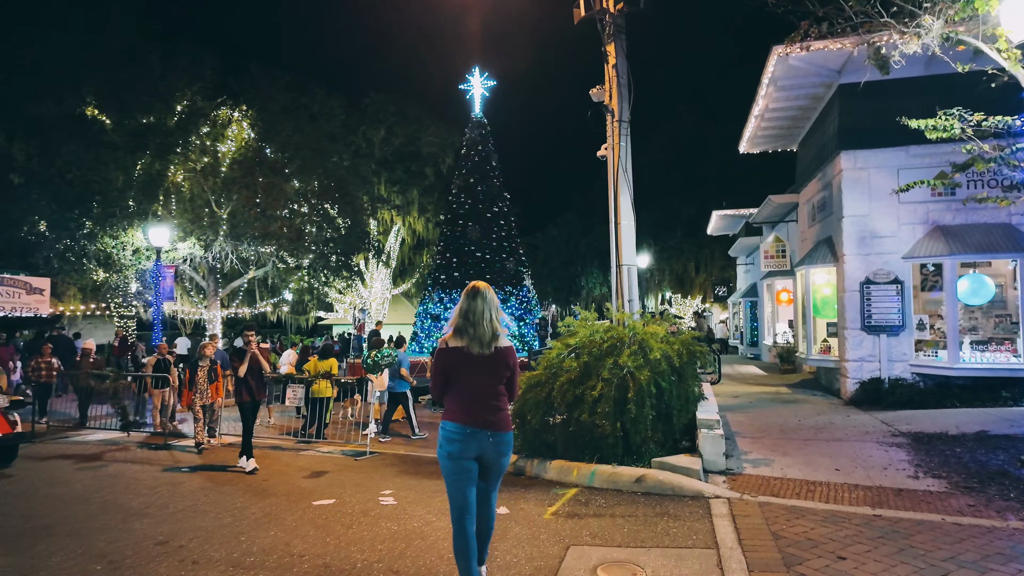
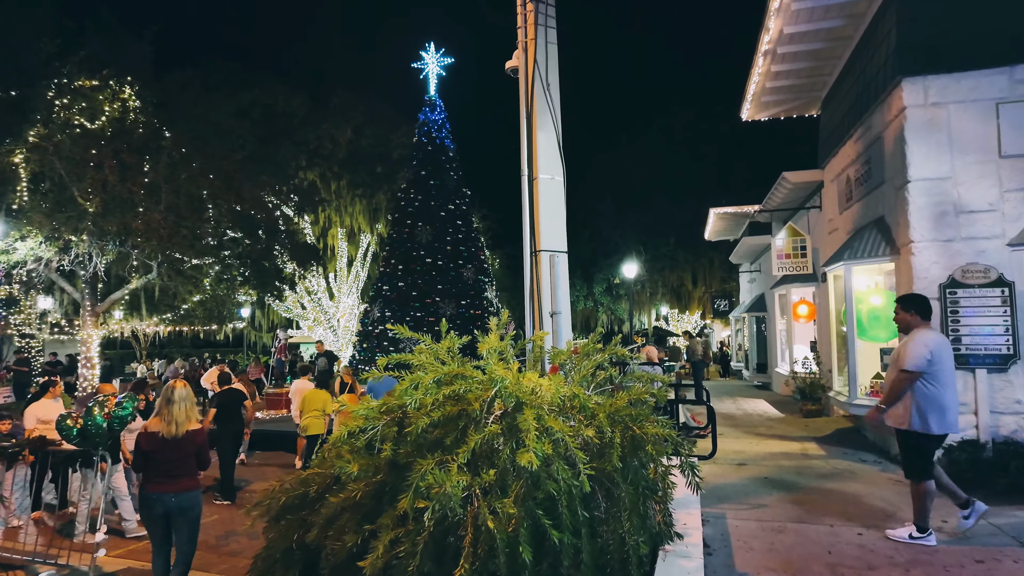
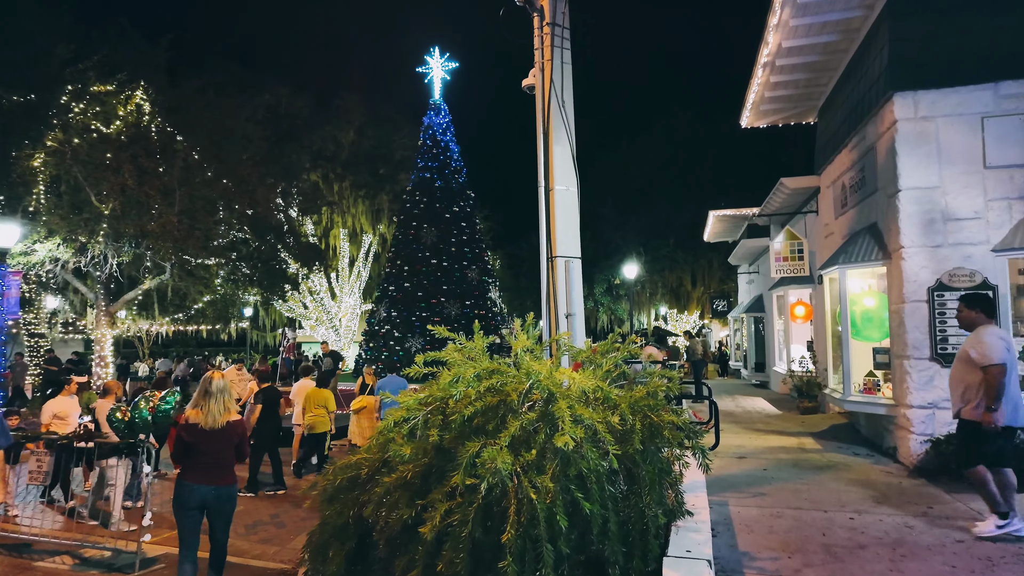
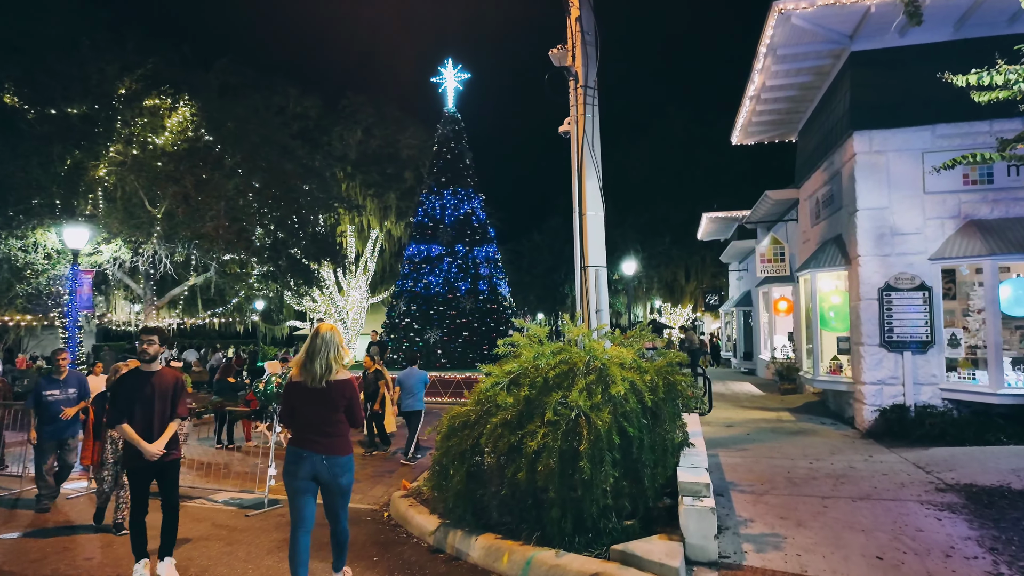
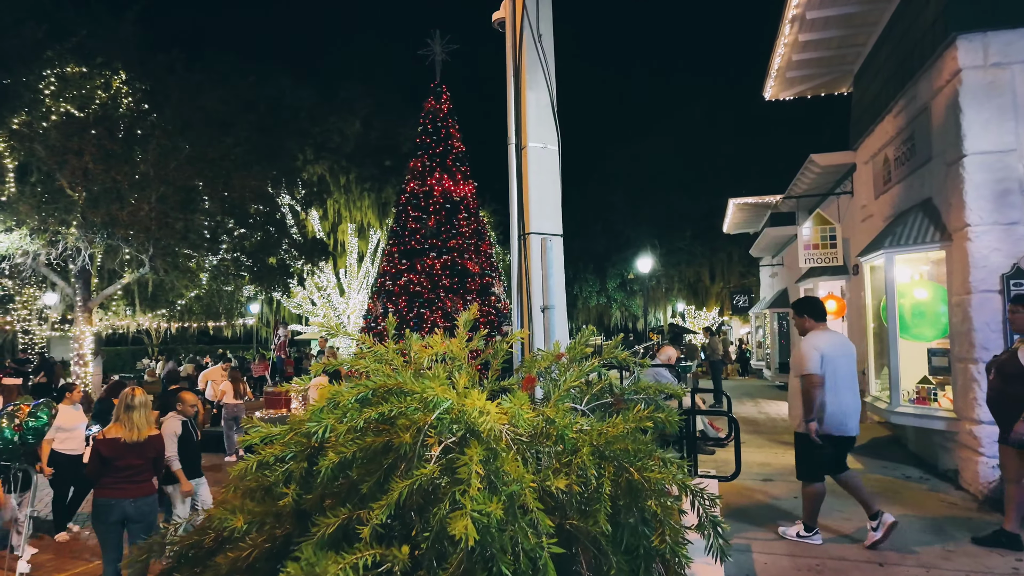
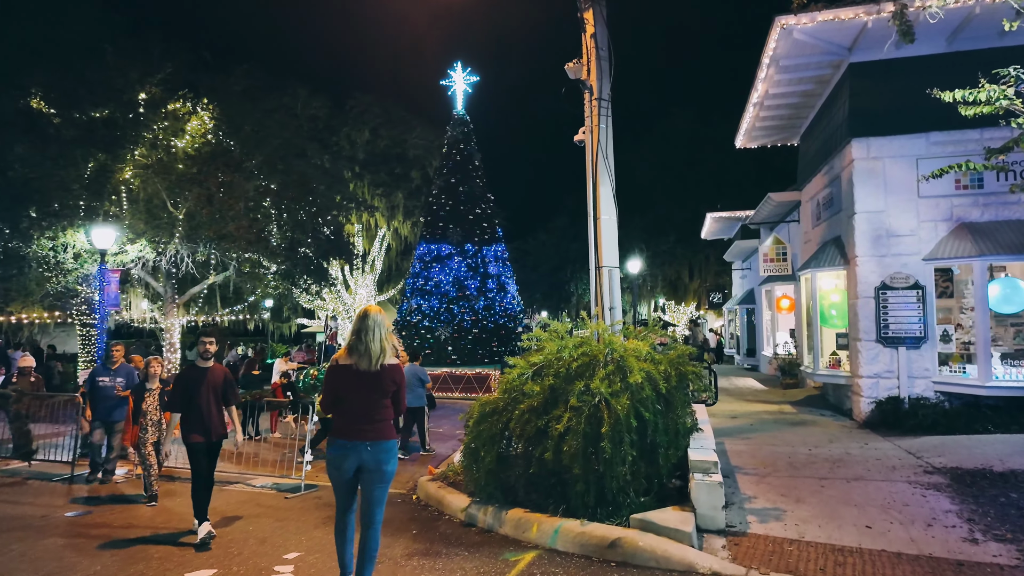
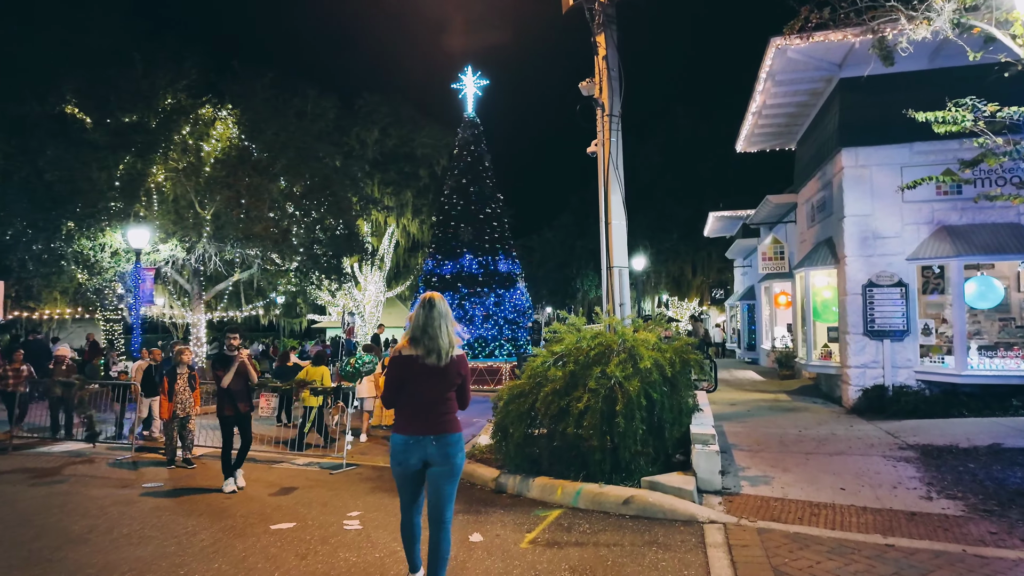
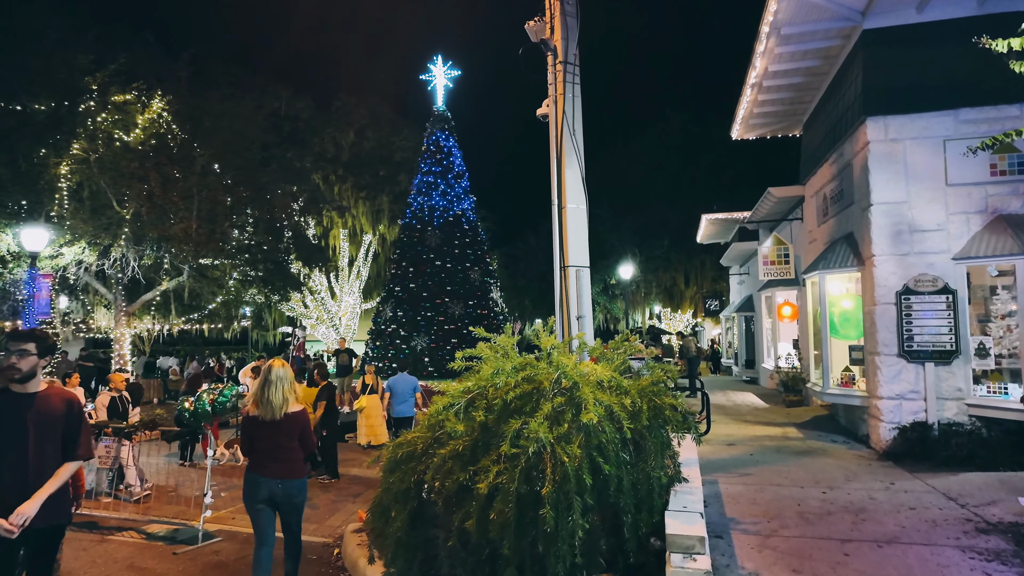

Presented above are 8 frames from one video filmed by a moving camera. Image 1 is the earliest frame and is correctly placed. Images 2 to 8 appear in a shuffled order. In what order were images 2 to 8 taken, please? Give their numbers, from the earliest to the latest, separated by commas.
7, 6, 4, 8, 3, 2, 5
